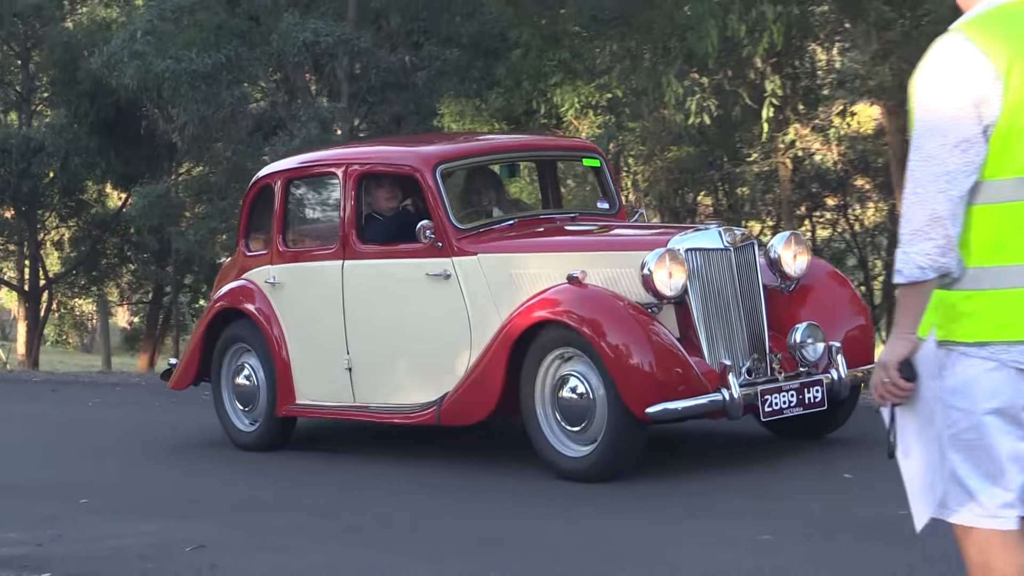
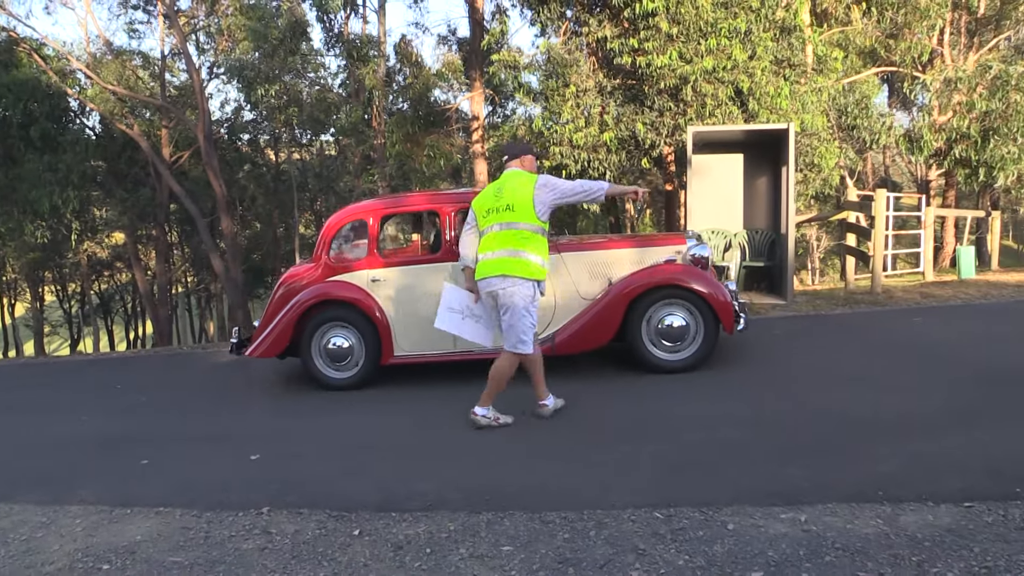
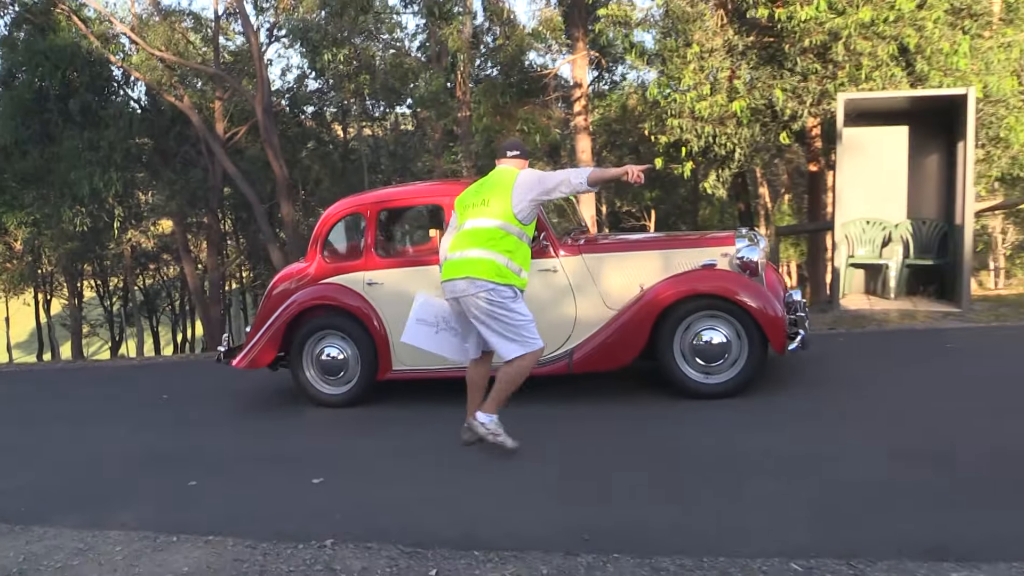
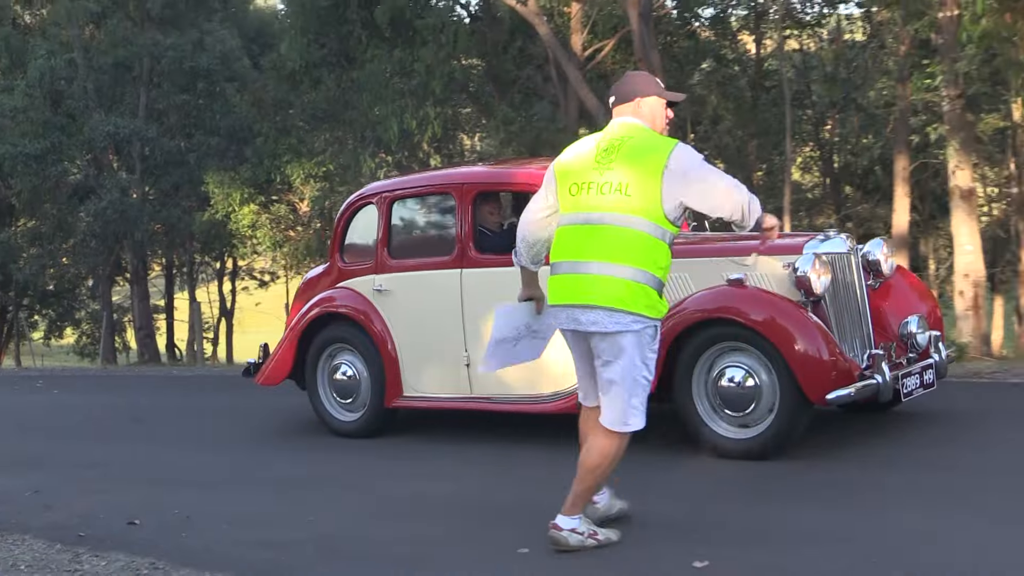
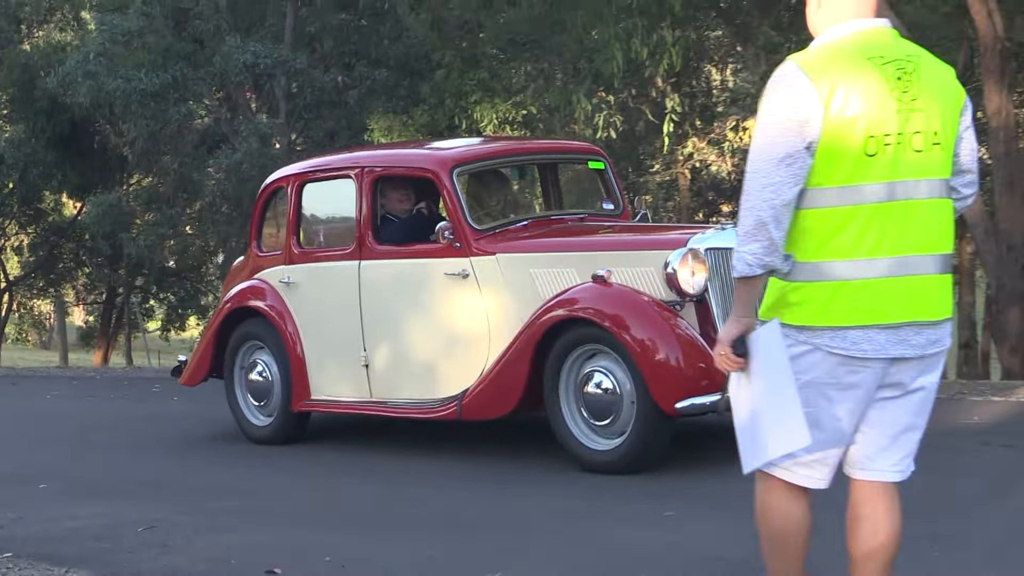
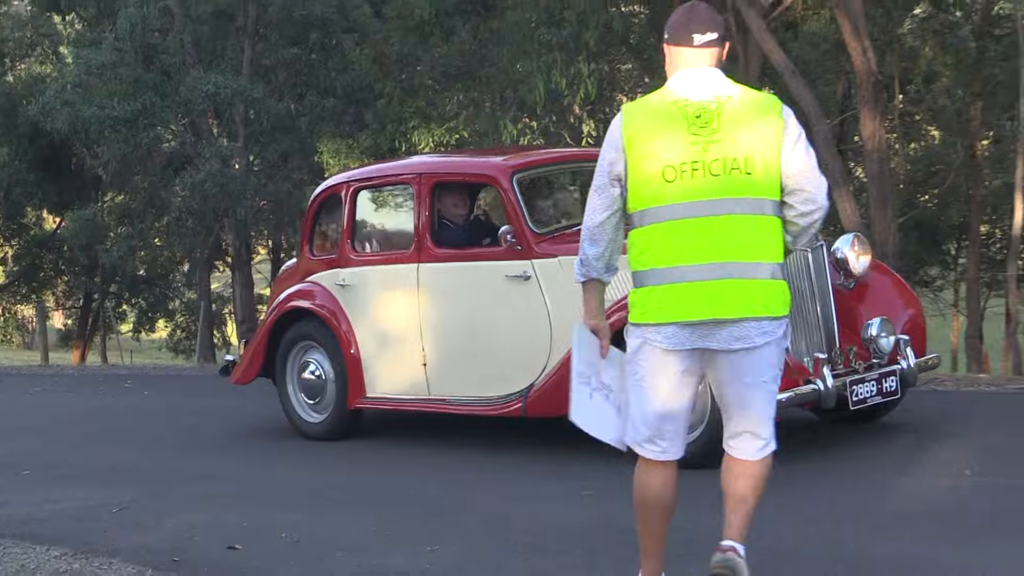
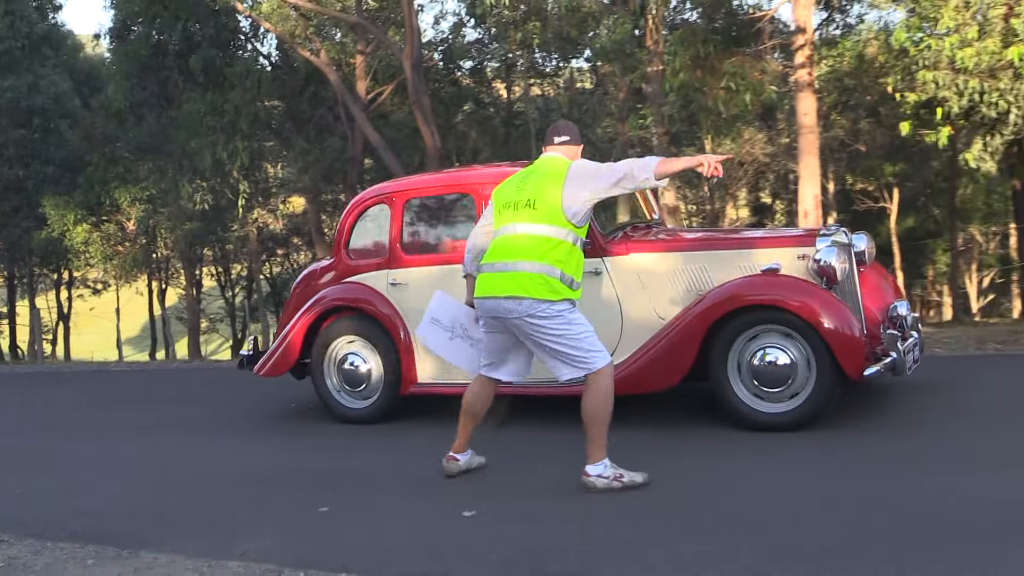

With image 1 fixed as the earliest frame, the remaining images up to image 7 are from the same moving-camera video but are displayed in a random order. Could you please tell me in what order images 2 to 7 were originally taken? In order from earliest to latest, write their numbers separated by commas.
5, 6, 4, 7, 3, 2
